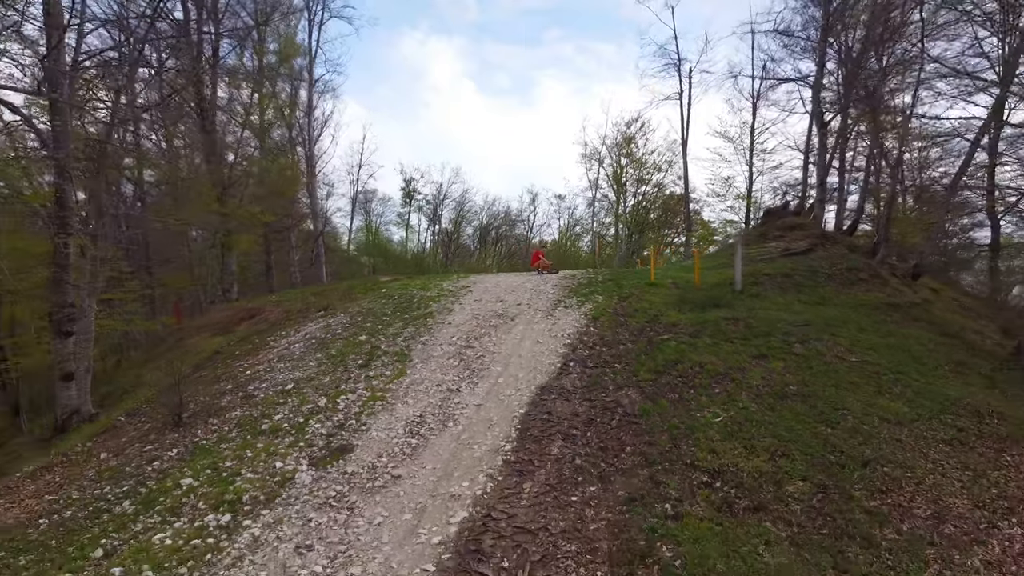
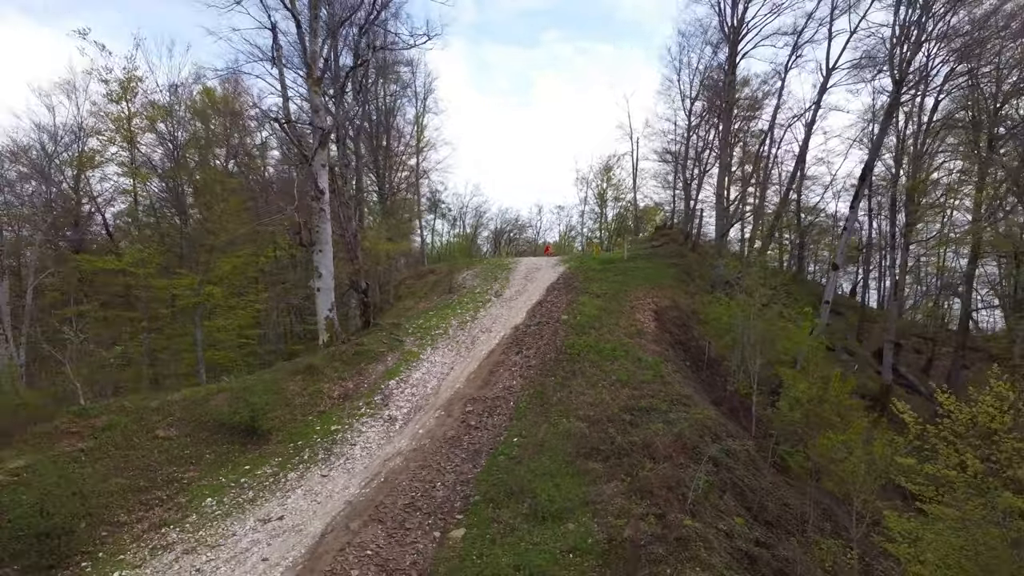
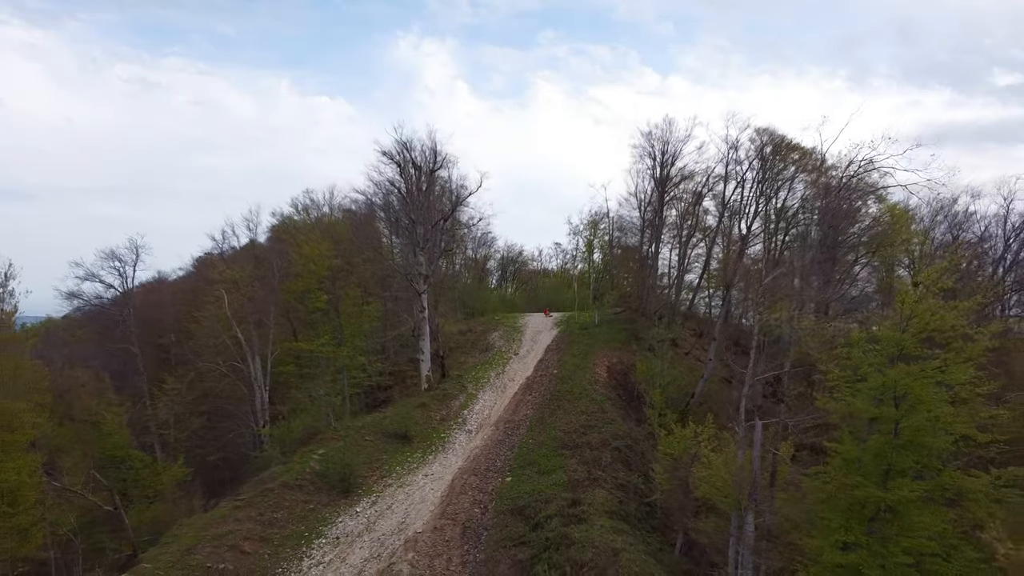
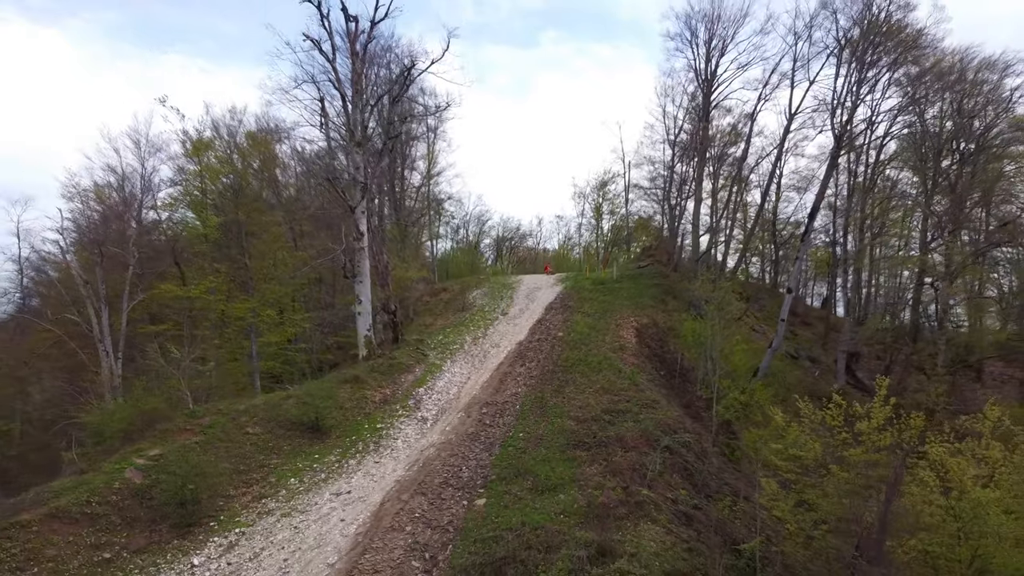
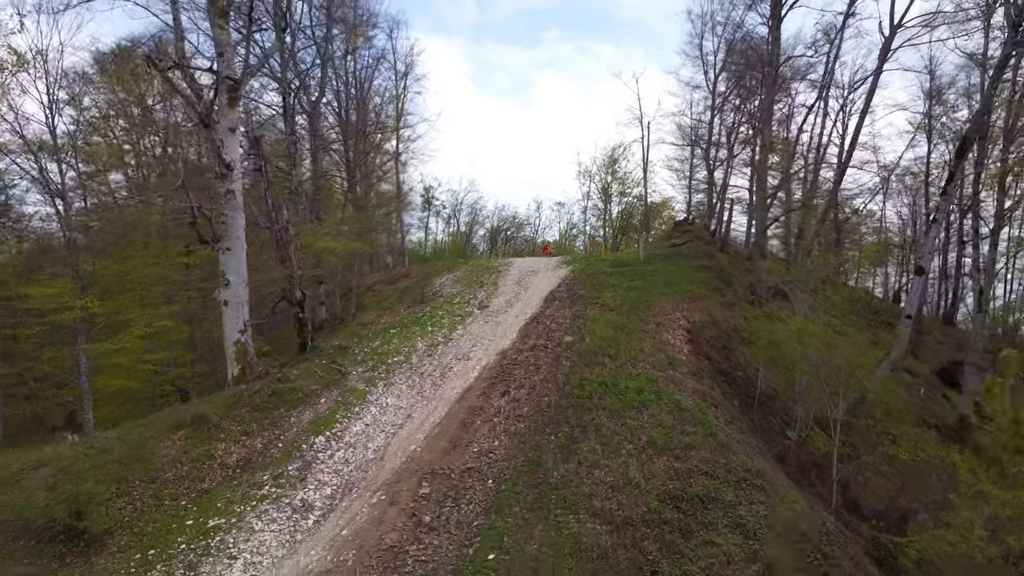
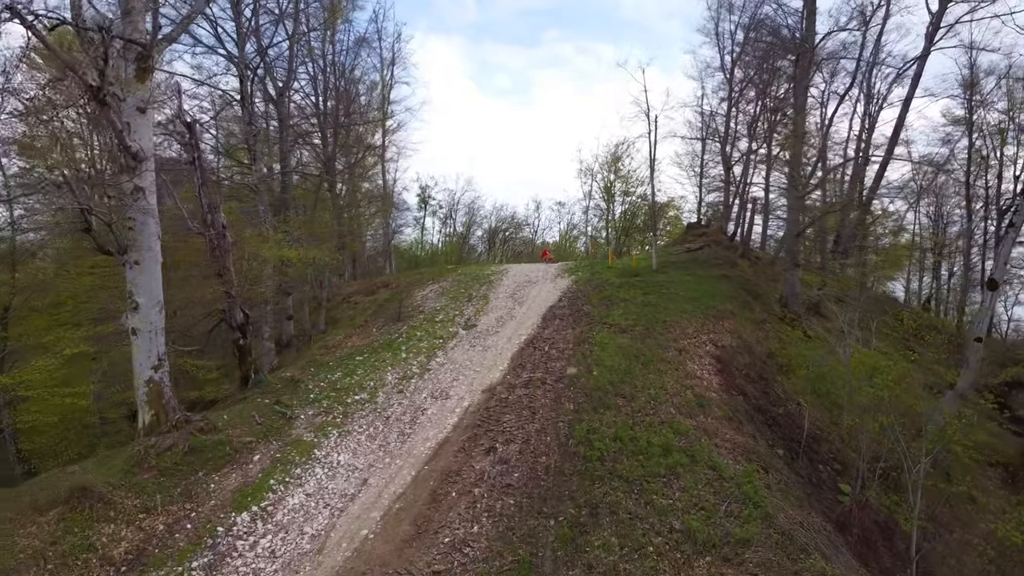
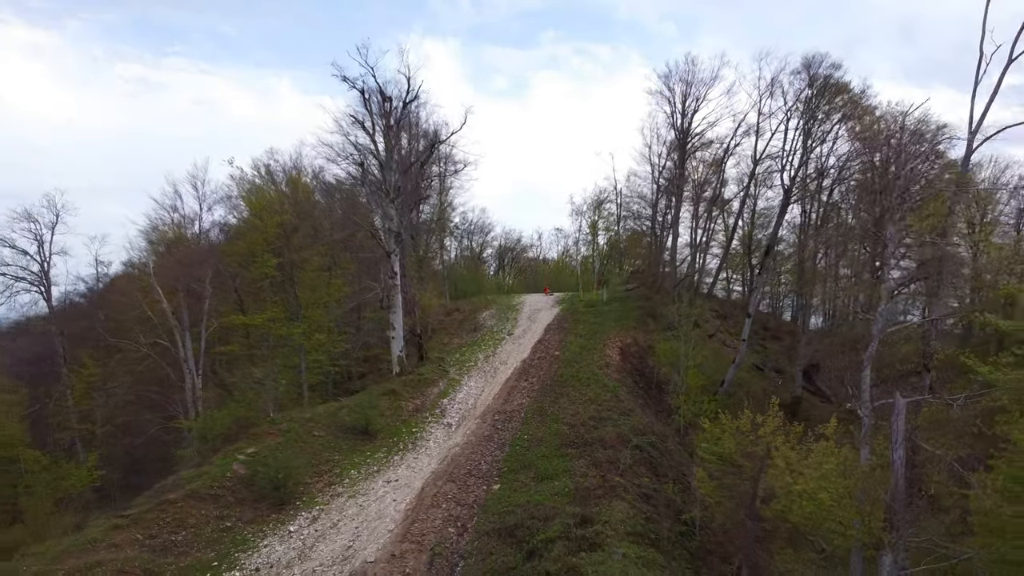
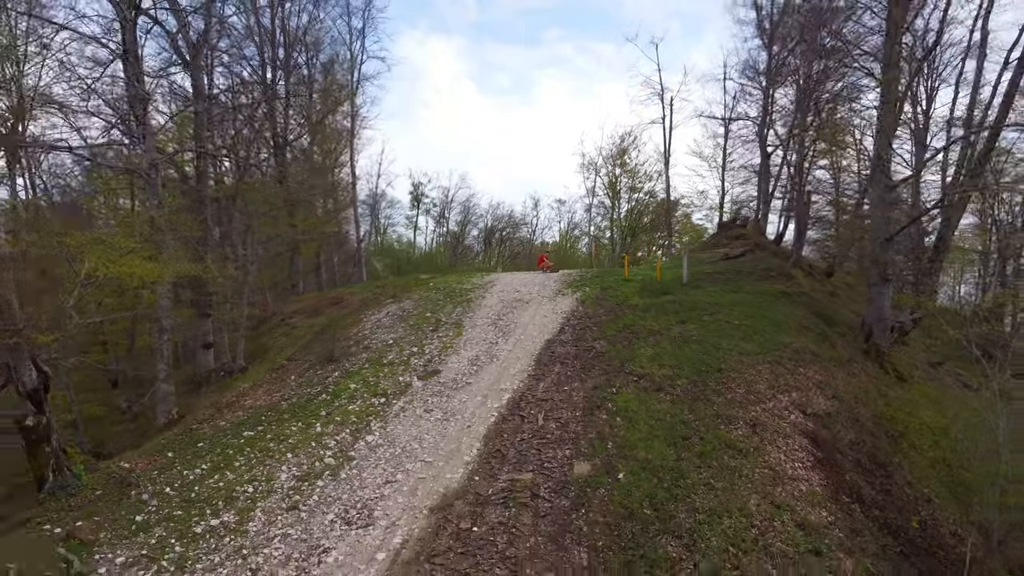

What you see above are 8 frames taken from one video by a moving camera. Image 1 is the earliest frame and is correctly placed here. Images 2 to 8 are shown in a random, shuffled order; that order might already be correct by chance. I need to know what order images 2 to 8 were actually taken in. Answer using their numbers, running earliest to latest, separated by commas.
8, 6, 5, 2, 4, 7, 3
